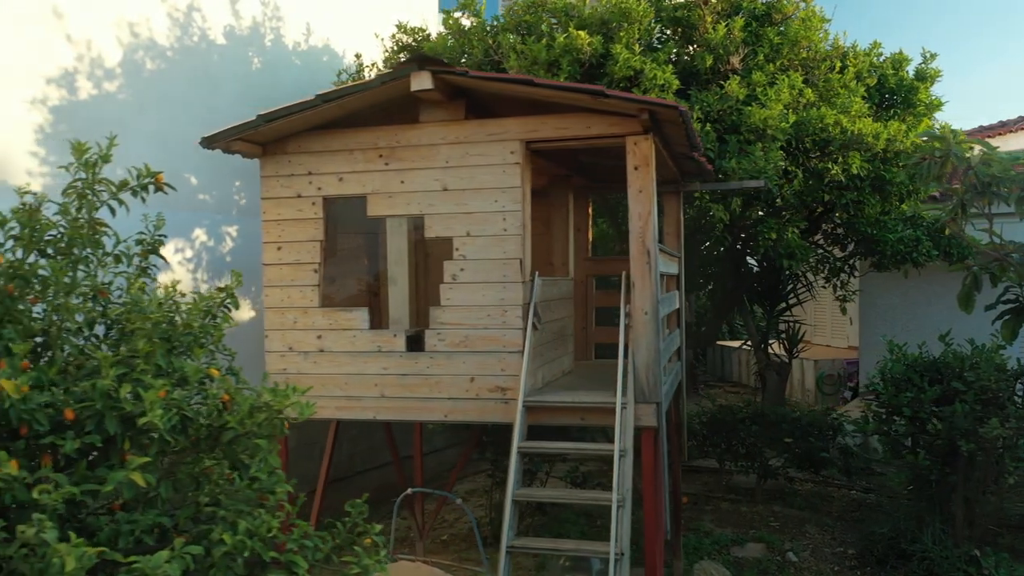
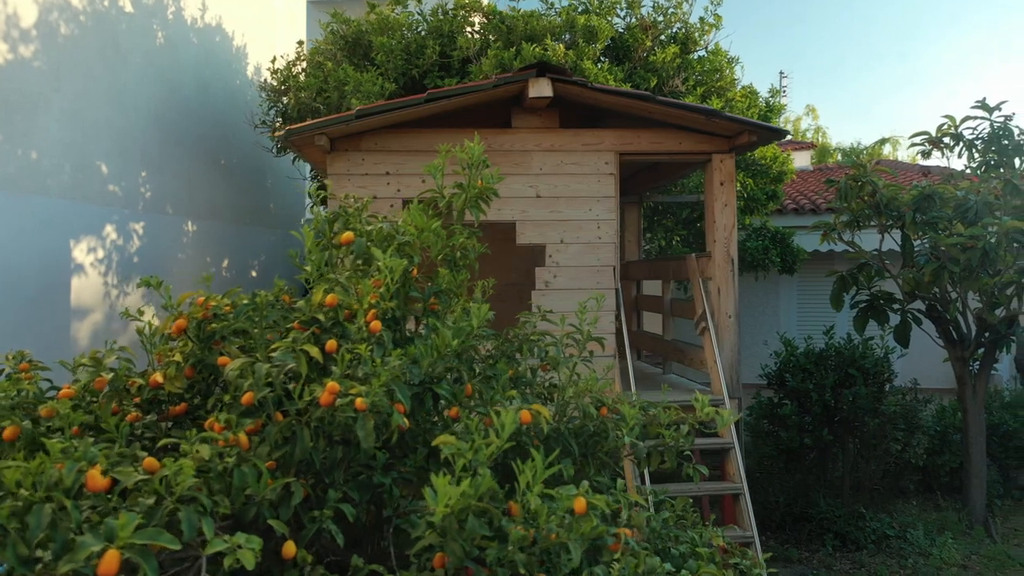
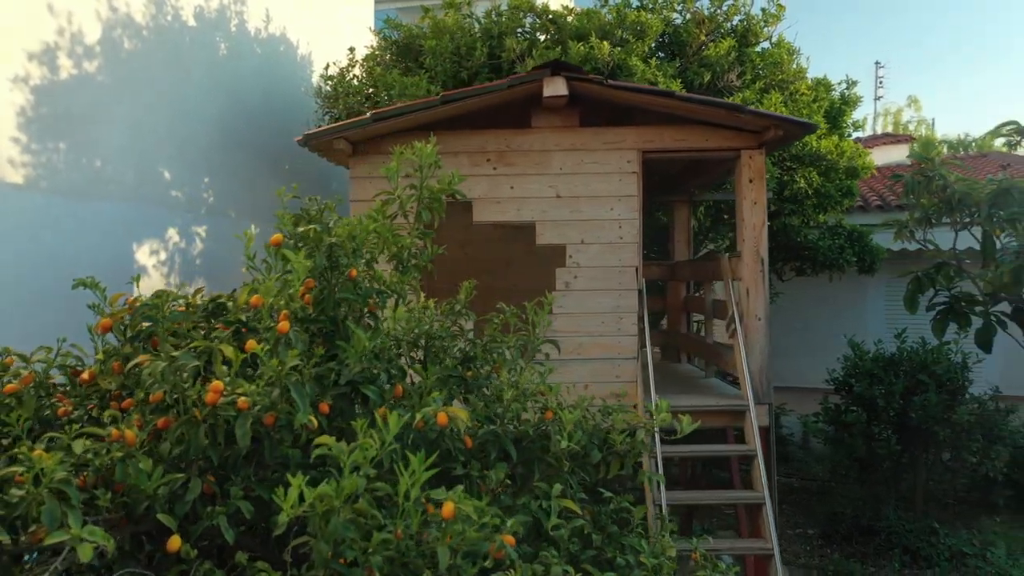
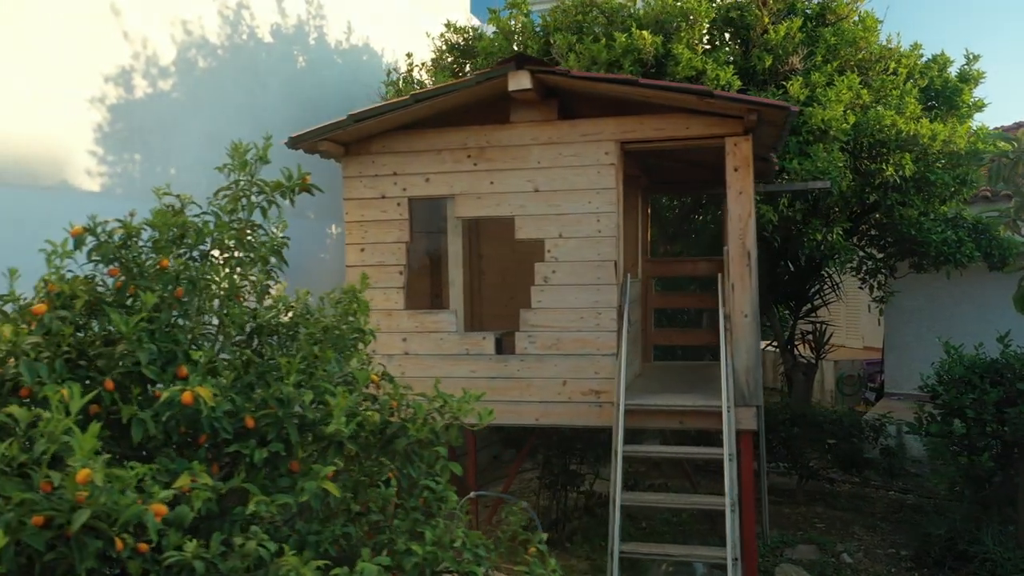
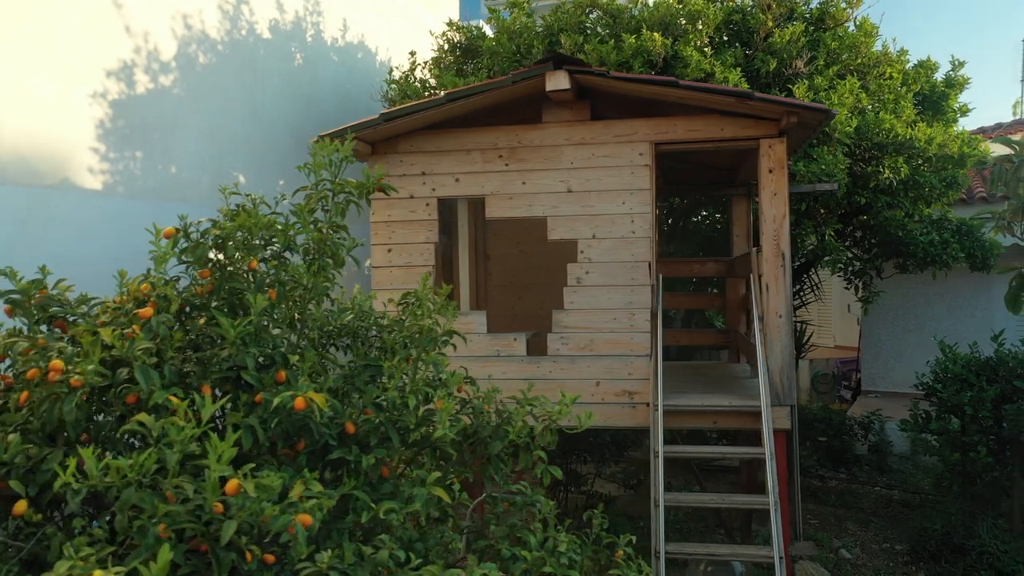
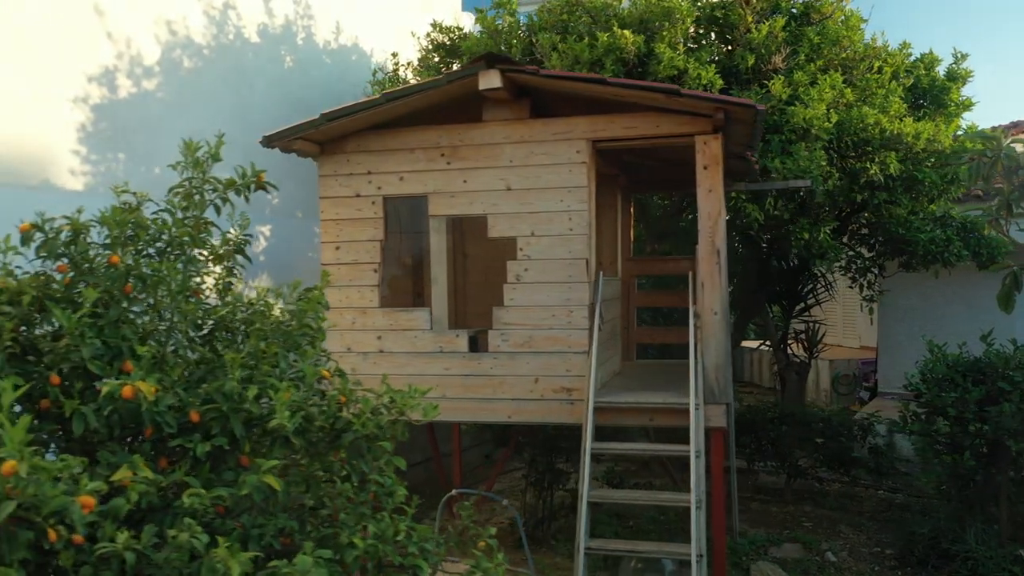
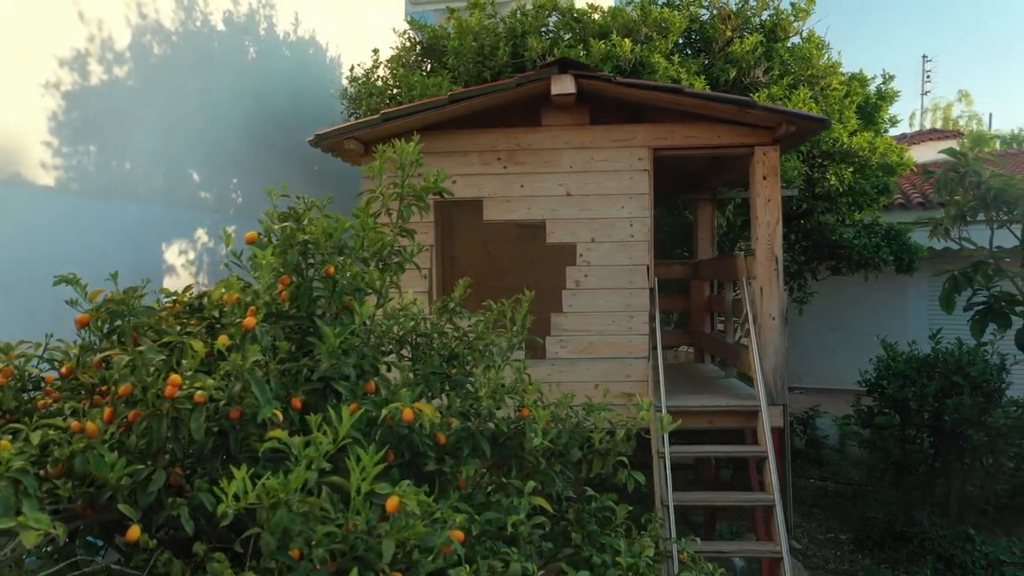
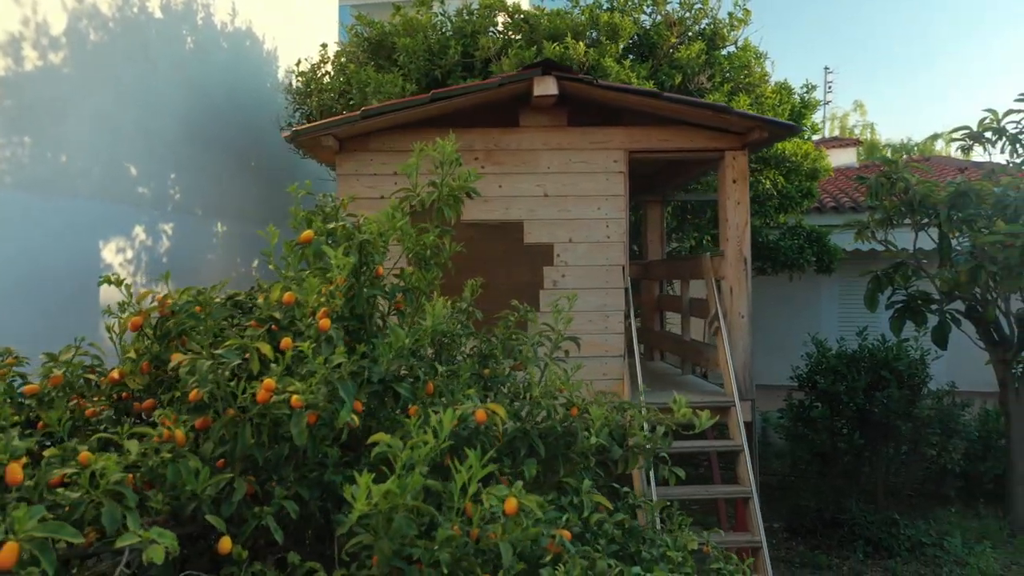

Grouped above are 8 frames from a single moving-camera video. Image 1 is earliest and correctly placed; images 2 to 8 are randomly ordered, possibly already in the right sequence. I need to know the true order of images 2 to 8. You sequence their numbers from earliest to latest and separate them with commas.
6, 4, 5, 7, 3, 8, 2
